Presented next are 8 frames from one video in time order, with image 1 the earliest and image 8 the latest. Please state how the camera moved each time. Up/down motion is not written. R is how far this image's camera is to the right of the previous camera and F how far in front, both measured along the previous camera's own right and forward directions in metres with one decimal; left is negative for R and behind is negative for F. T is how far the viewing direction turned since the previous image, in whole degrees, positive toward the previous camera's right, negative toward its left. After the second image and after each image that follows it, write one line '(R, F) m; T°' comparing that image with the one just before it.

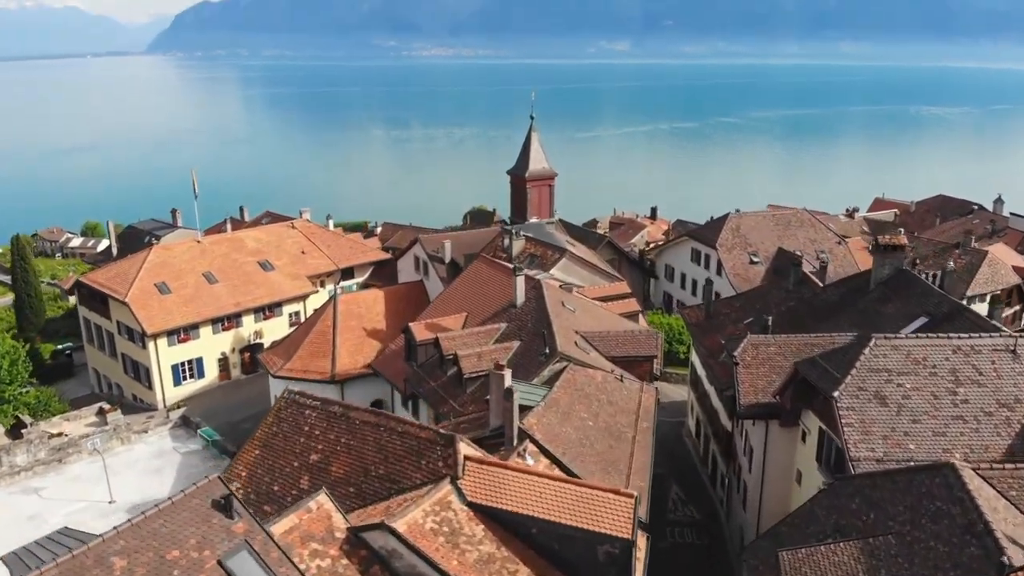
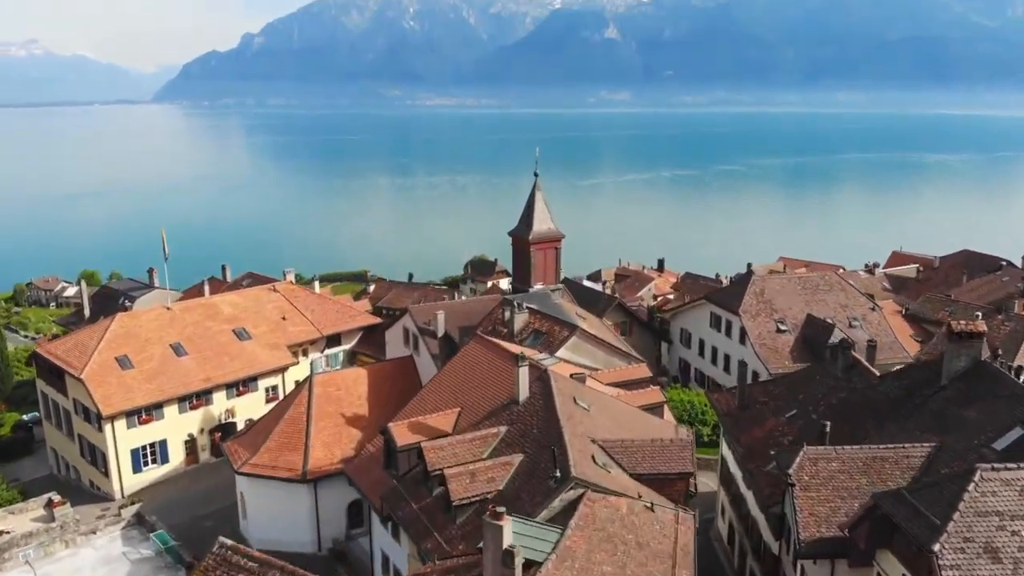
(0.0, +1.3) m; 0°
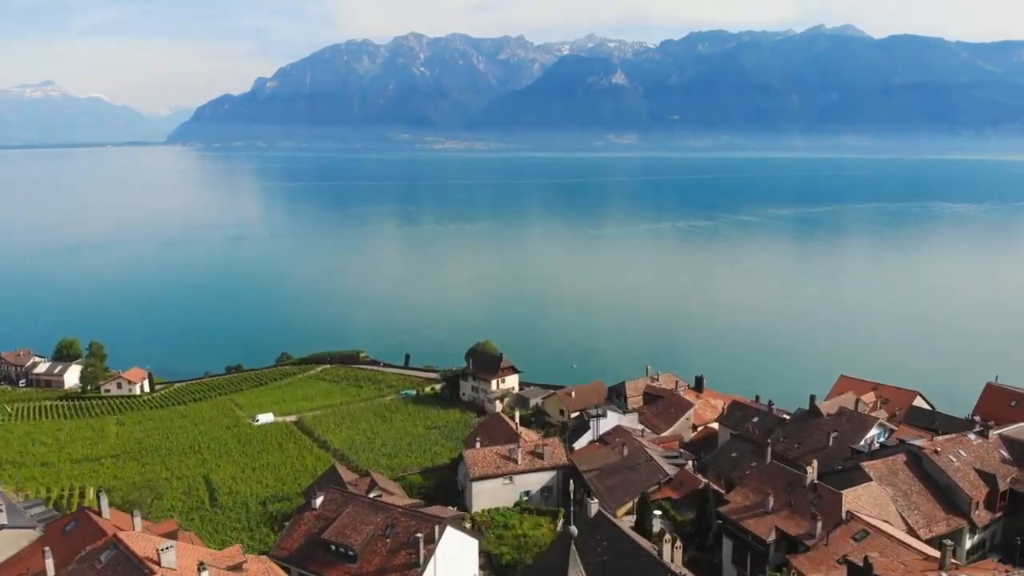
(0.0, +5.1) m; -1°
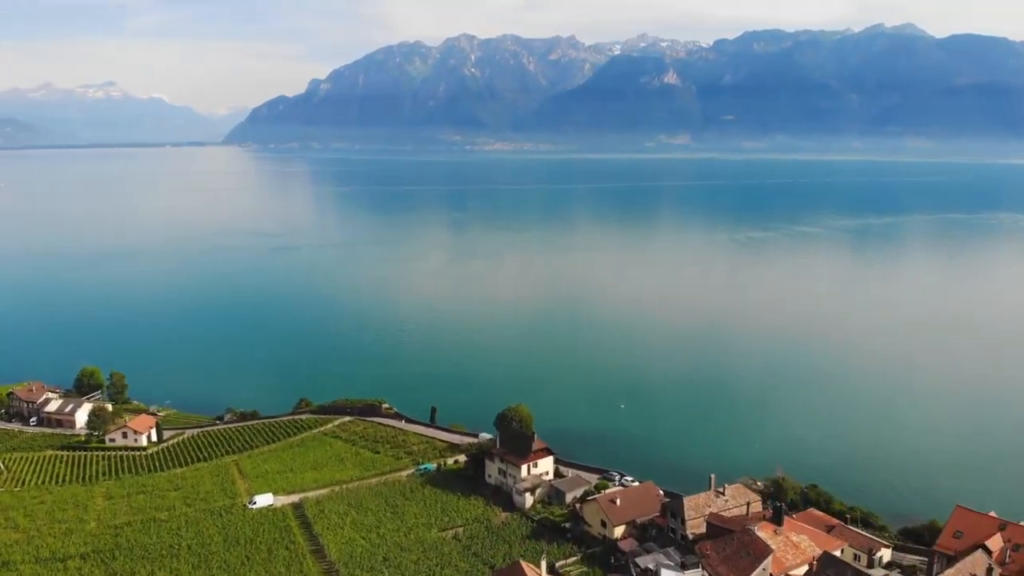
(+0.5, +5.2) m; -3°
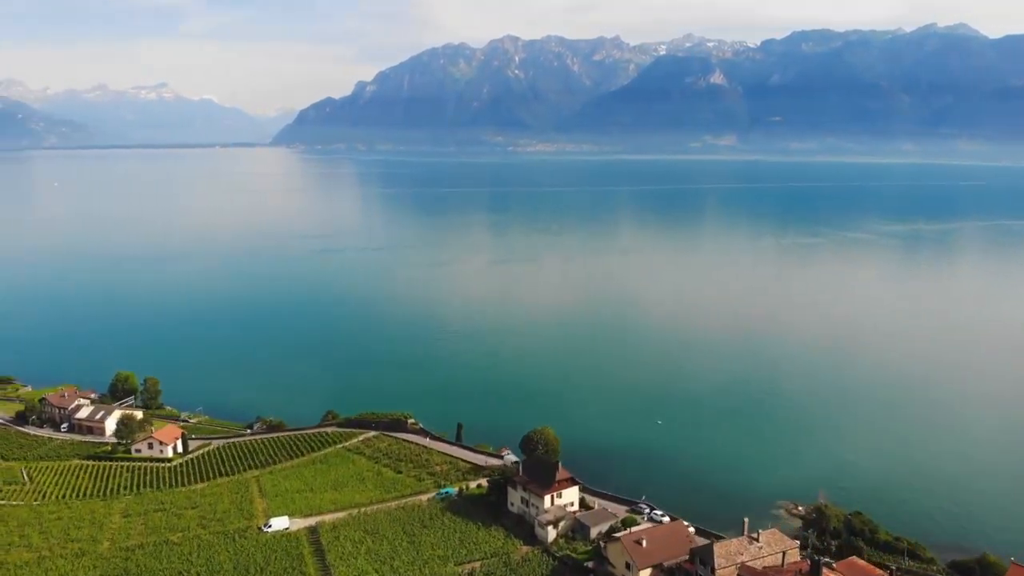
(+0.6, +1.5) m; -3°
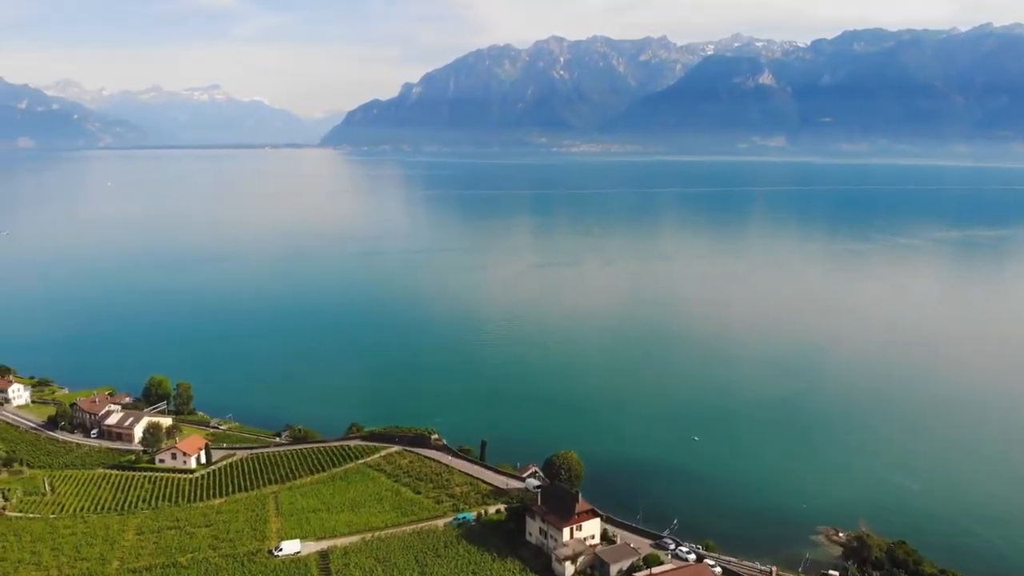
(+0.8, +1.4) m; -3°
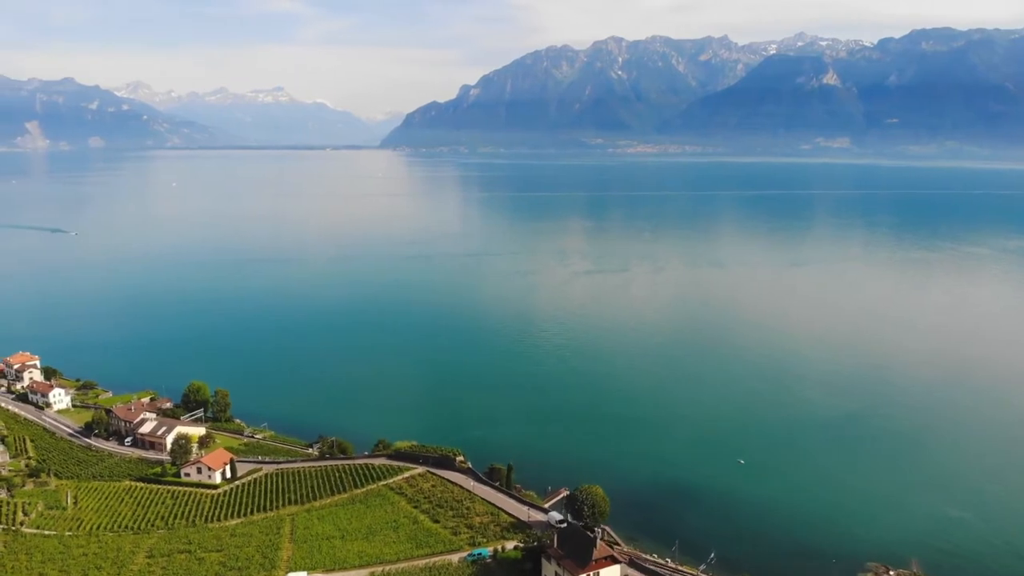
(+1.2, +1.8) m; -4°
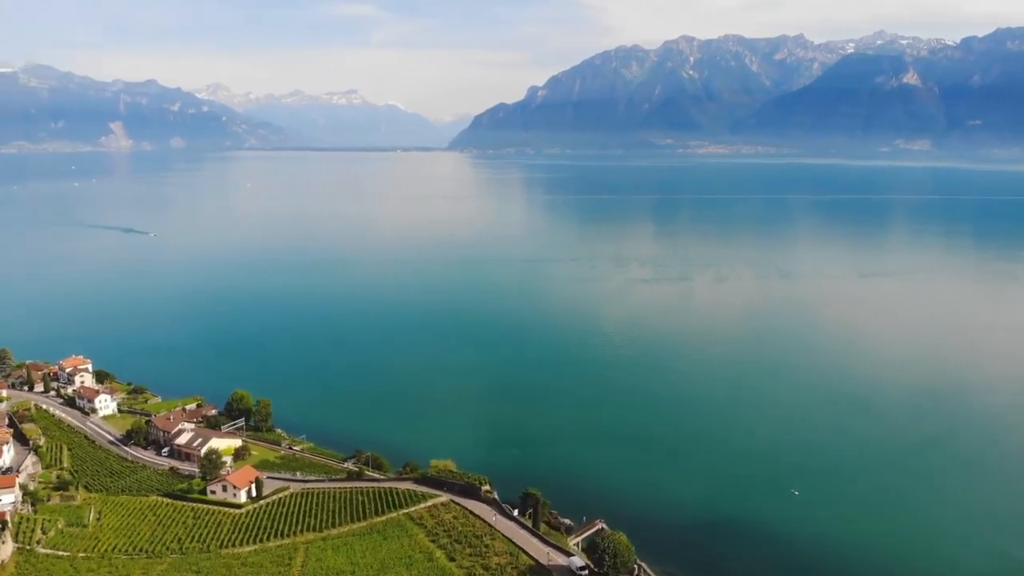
(+1.7, +2.1) m; -5°
